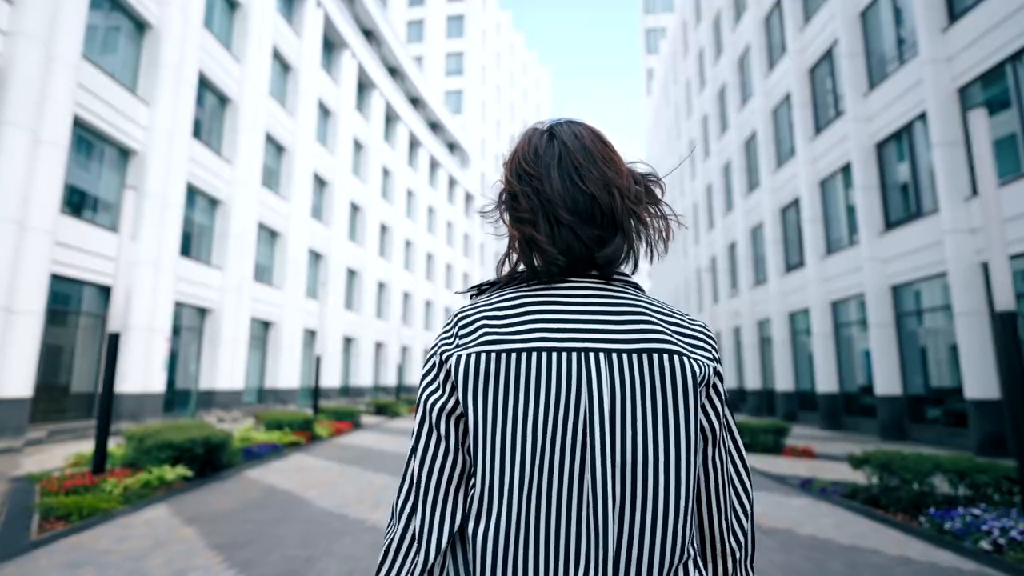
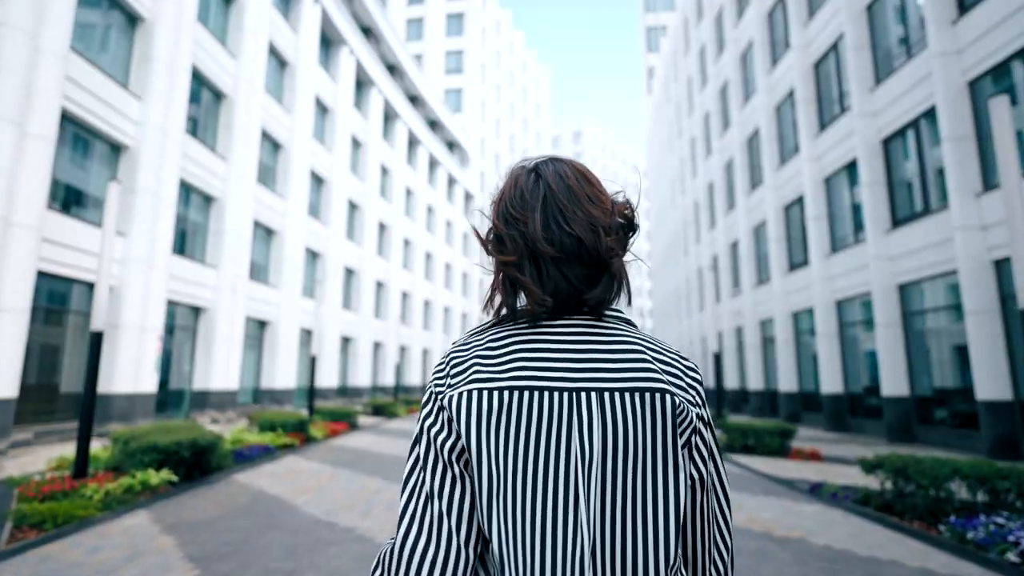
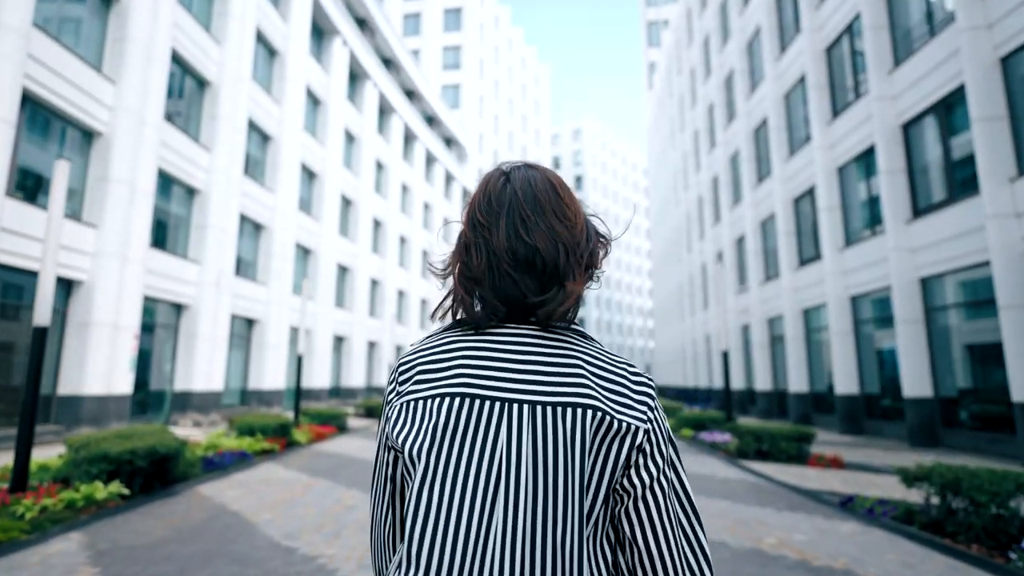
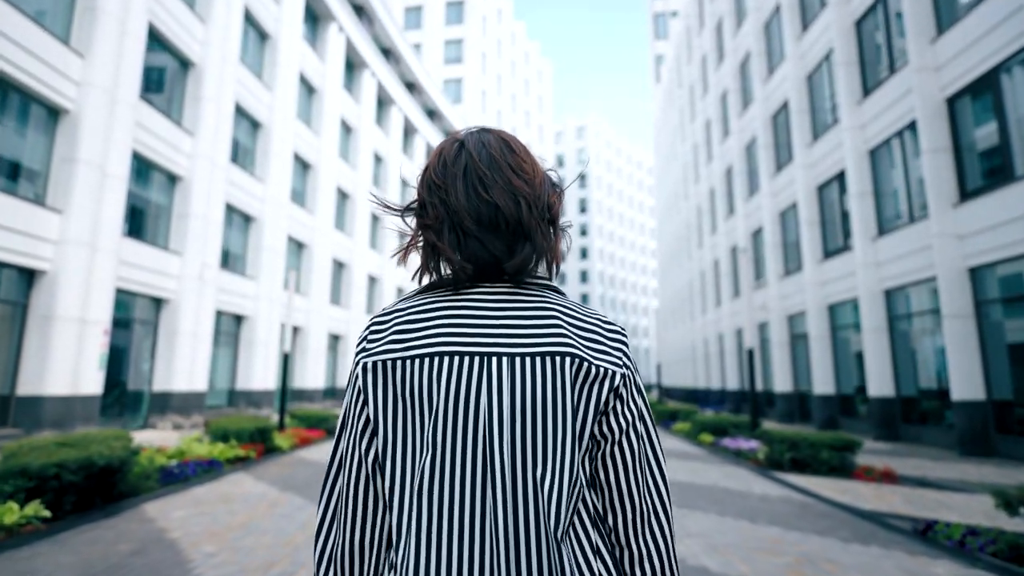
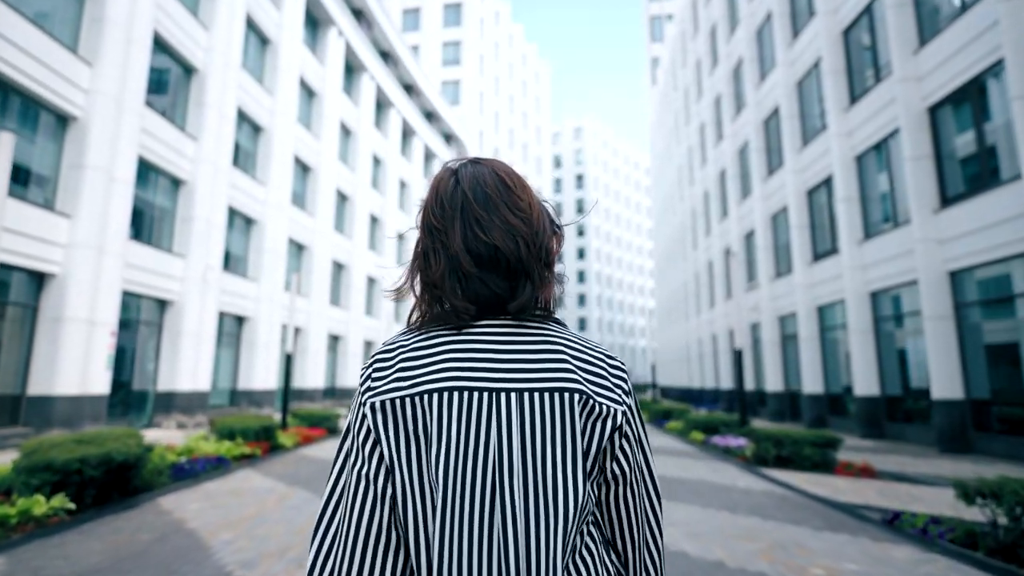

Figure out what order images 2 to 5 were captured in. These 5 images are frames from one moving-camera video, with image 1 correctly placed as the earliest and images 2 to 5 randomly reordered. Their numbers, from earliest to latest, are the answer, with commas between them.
2, 3, 5, 4
